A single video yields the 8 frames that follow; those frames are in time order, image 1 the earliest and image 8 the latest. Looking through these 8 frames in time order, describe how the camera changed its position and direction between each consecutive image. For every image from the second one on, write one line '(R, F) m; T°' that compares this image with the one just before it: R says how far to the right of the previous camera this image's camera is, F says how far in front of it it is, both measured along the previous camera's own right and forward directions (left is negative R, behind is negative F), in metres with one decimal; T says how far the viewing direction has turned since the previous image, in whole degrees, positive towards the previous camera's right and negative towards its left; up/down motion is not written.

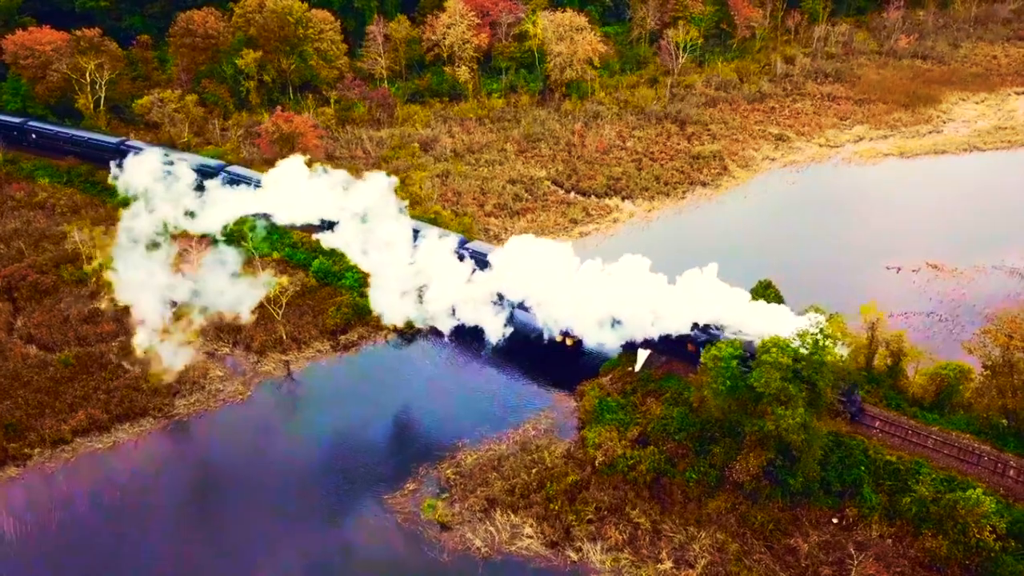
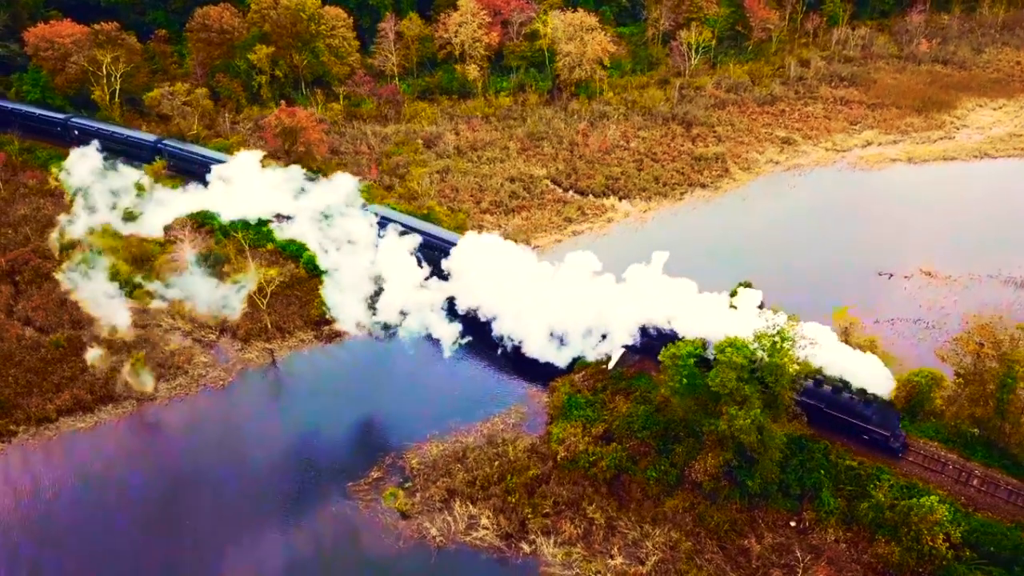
(+1.6, -0.2) m; -2°
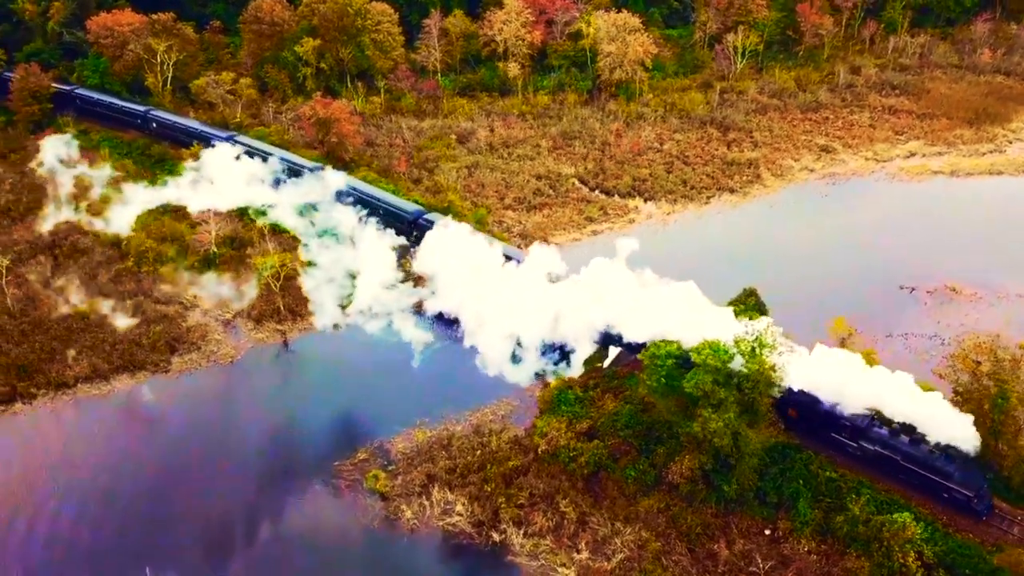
(+1.8, -0.2) m; -4°
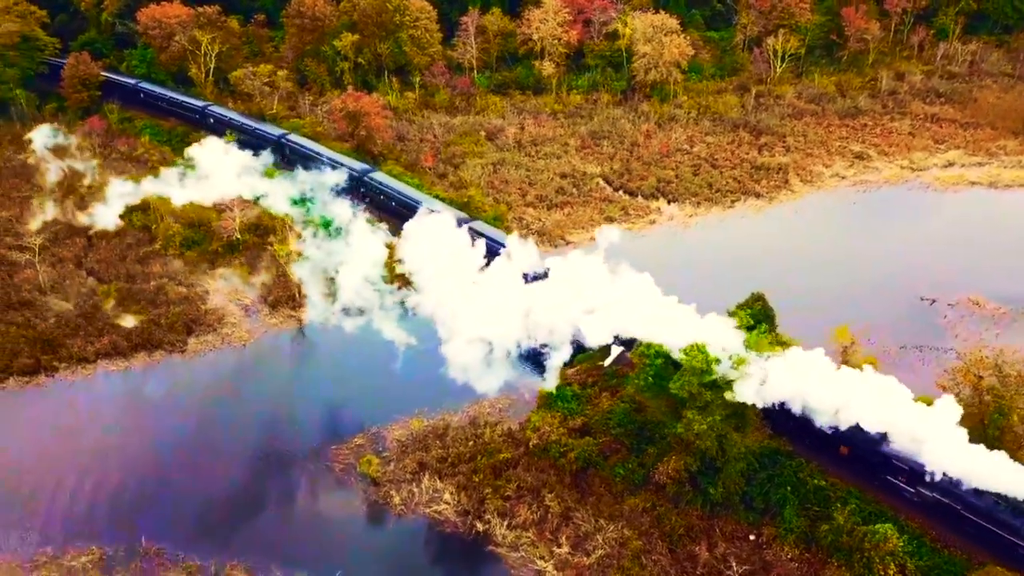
(+1.3, -0.2) m; -4°
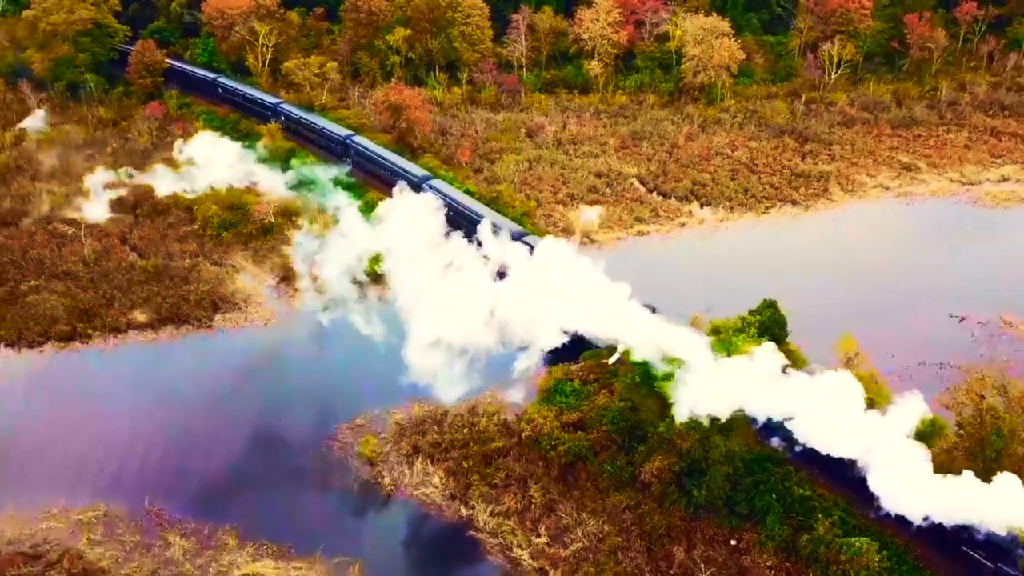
(+1.6, -0.2) m; -5°
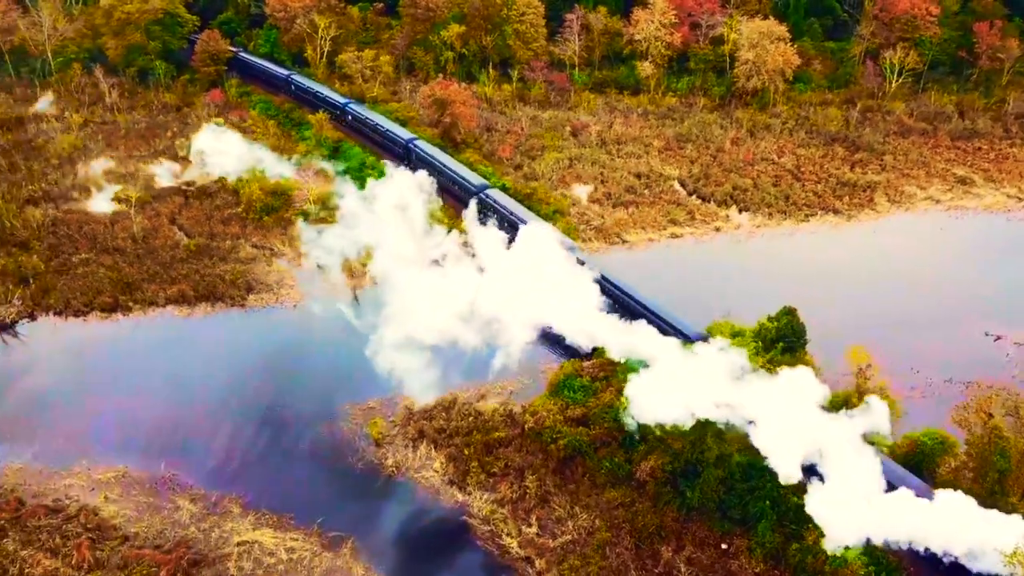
(+1.4, -0.2) m; -5°
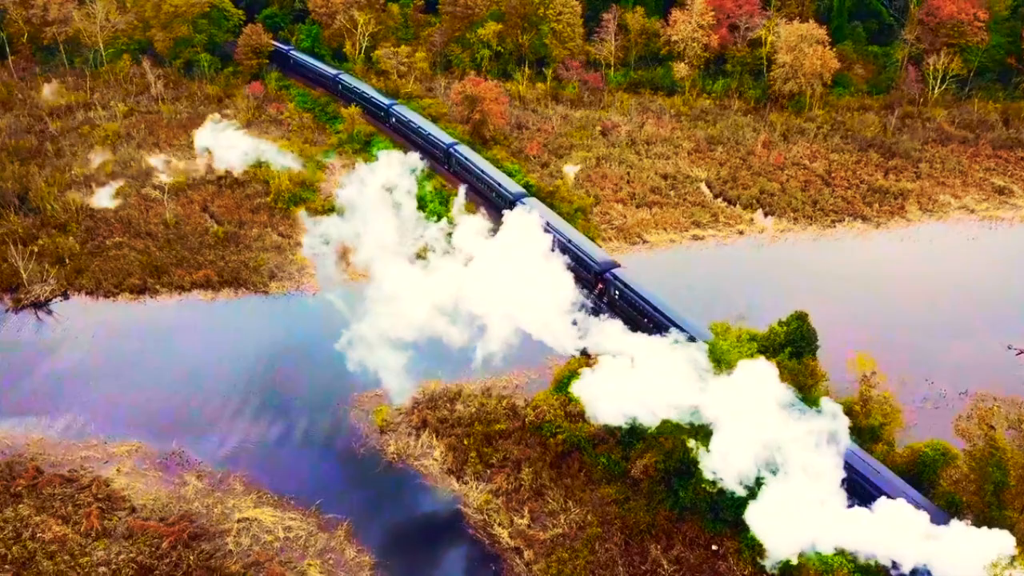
(+1.0, -0.2) m; -3°
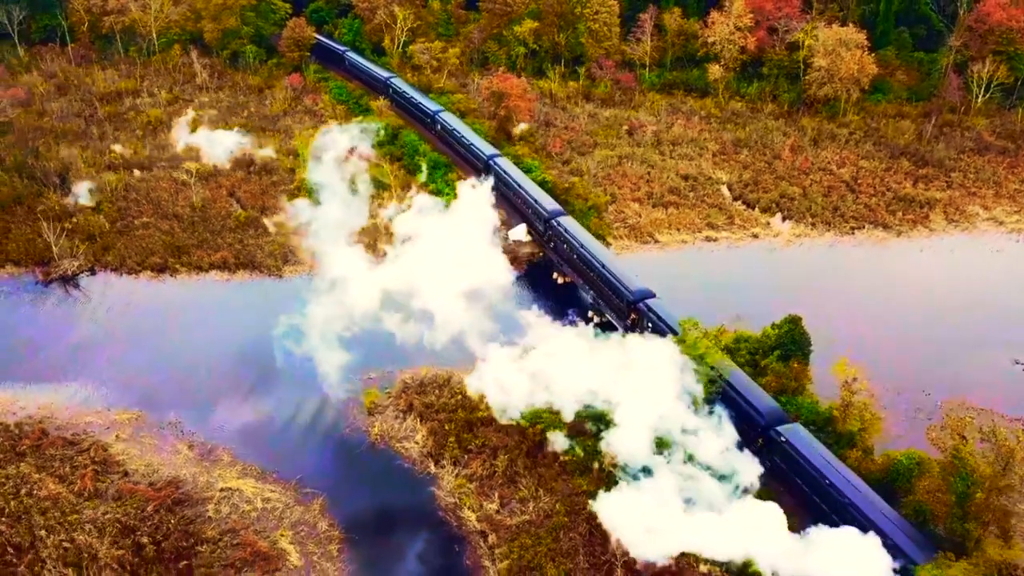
(+1.8, -0.3) m; -4°
